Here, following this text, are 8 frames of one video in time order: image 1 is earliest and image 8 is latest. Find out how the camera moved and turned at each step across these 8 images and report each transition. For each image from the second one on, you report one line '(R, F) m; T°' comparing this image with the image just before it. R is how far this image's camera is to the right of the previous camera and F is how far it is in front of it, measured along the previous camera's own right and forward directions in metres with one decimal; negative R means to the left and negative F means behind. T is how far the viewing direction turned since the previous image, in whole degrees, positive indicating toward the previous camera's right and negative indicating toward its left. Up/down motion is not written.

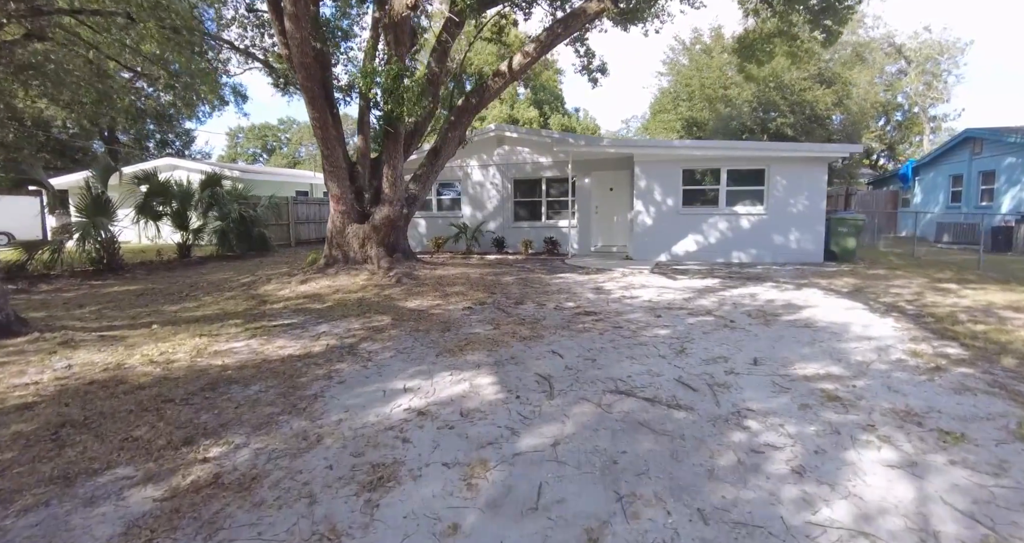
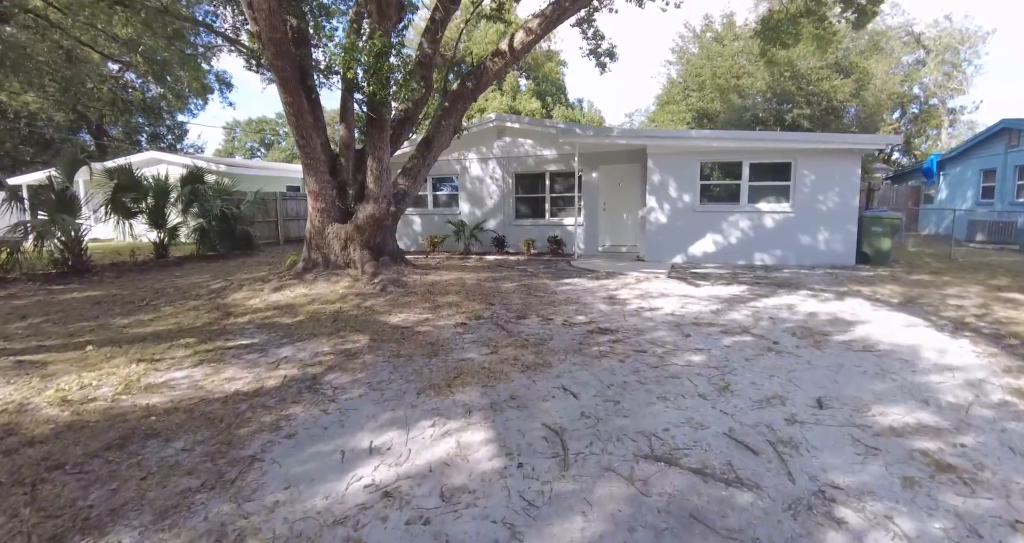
(0.0, +1.0) m; 0°
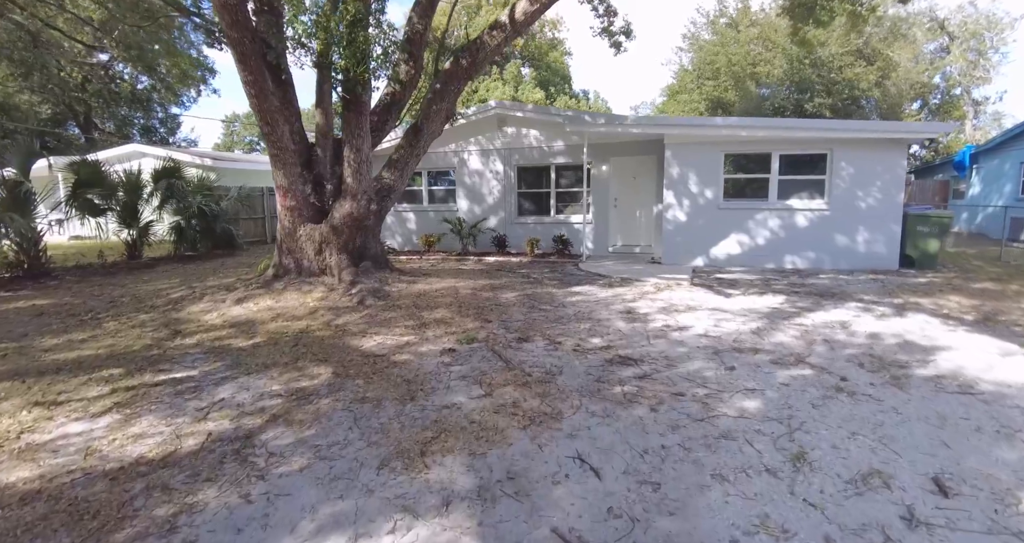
(0.0, +1.1) m; 0°
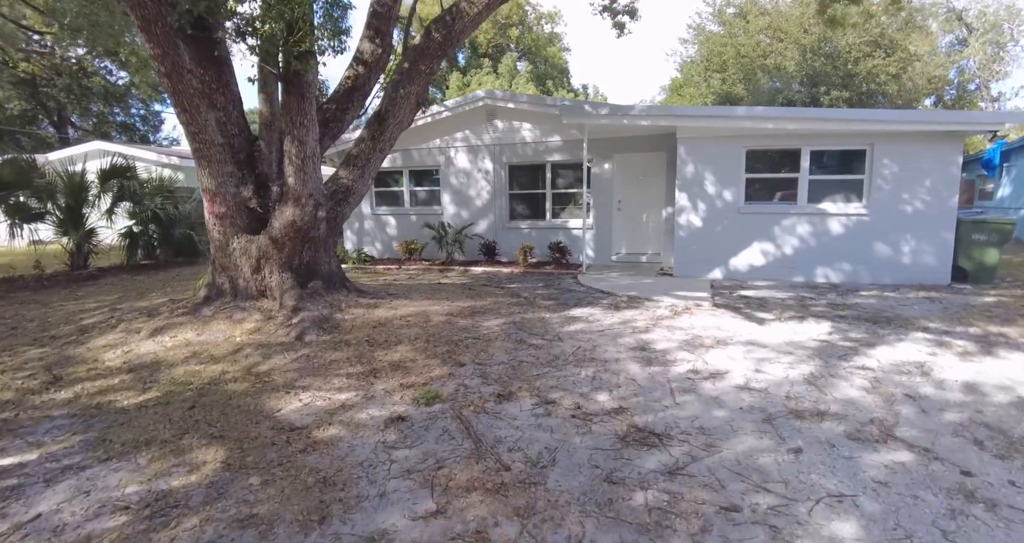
(+0.2, +1.3) m; 0°
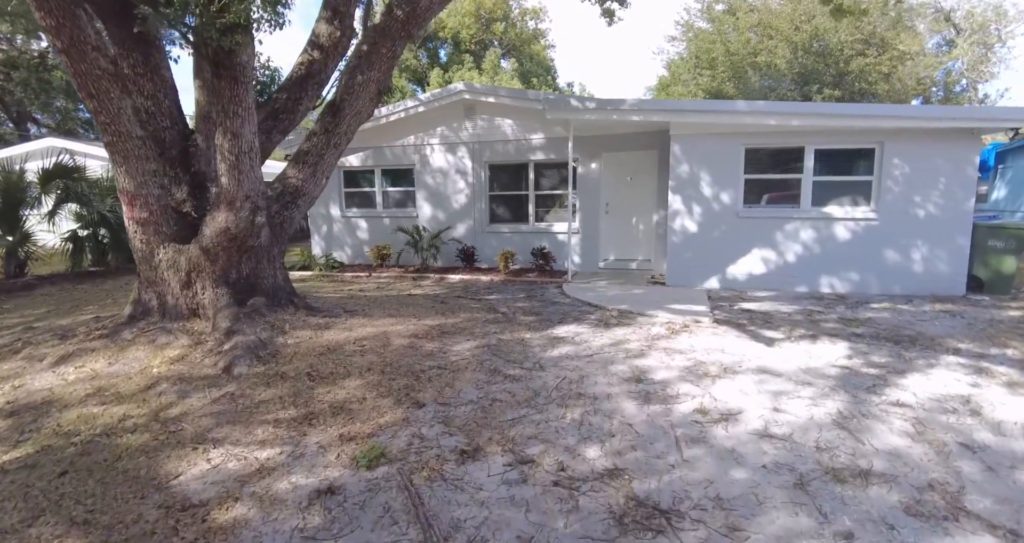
(+0.1, +0.8) m; +2°
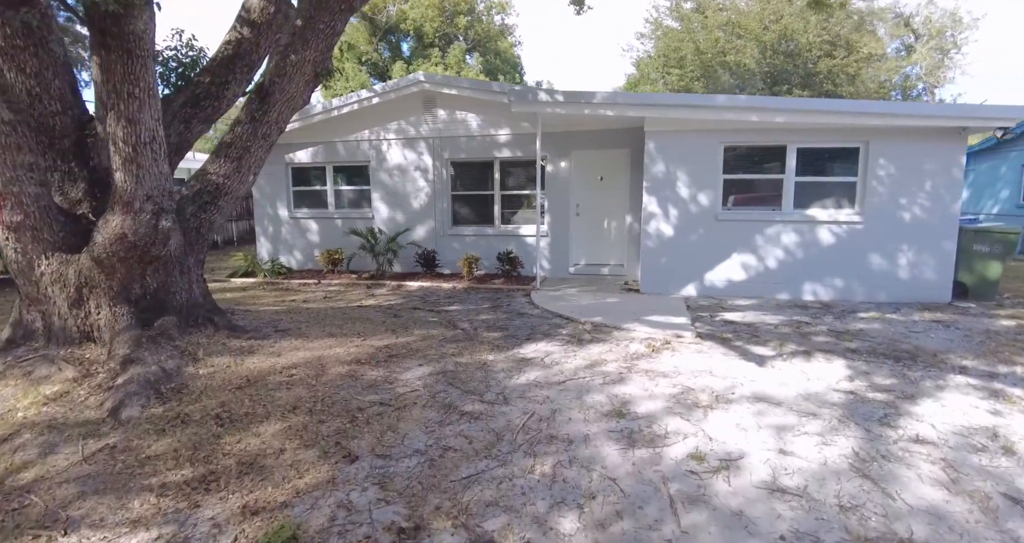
(+0.1, +0.7) m; +4°
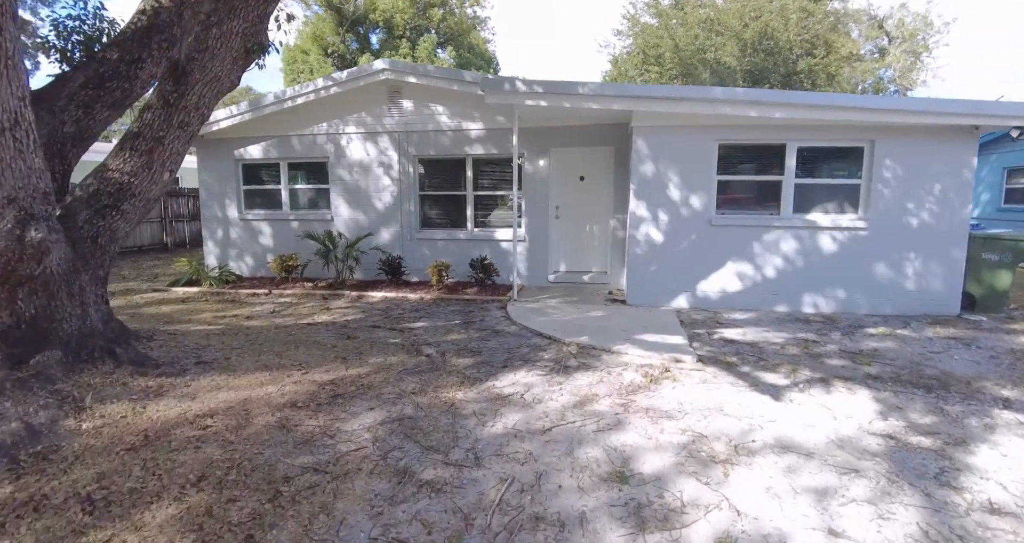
(0.0, +0.8) m; +3°
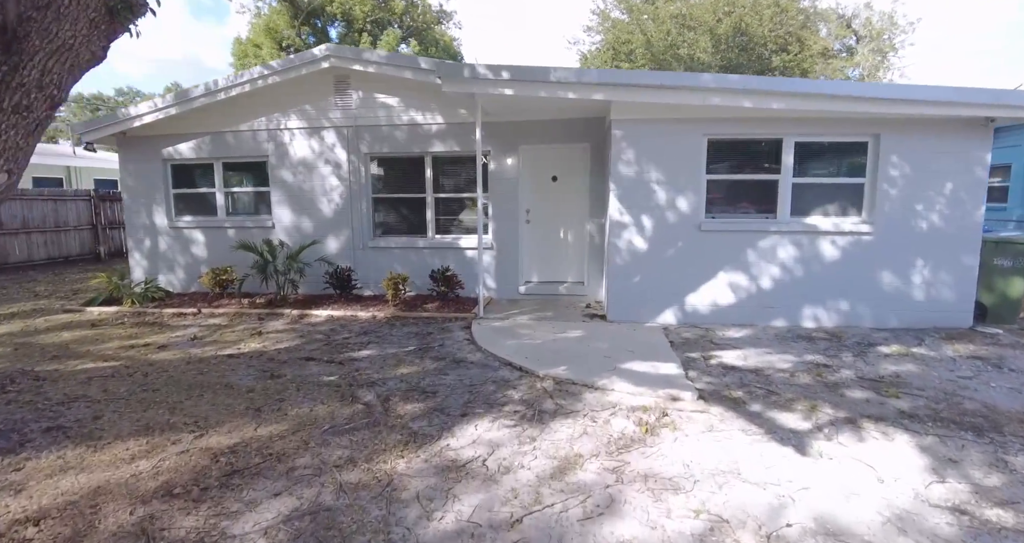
(+0.1, +0.9) m; +3°
